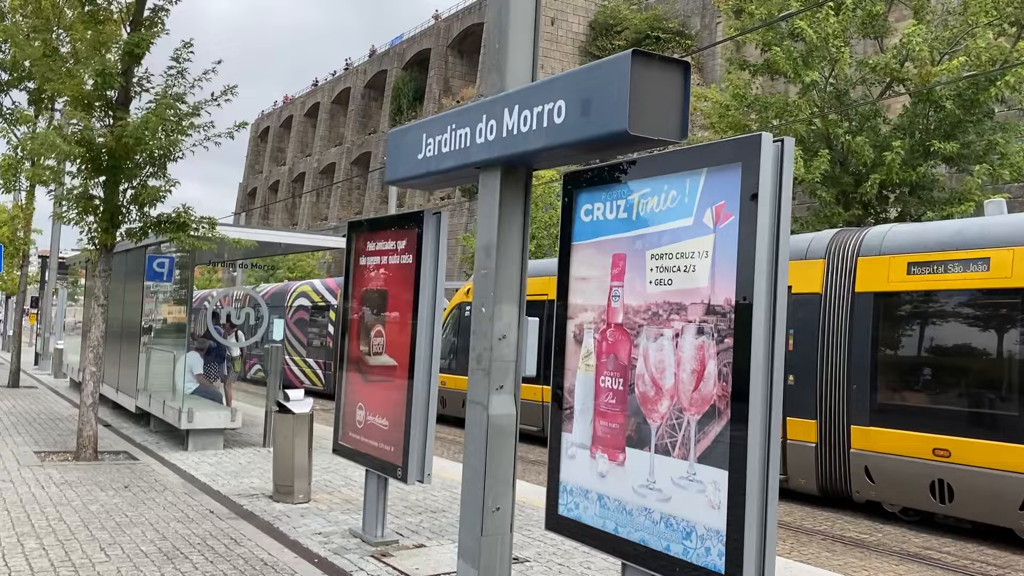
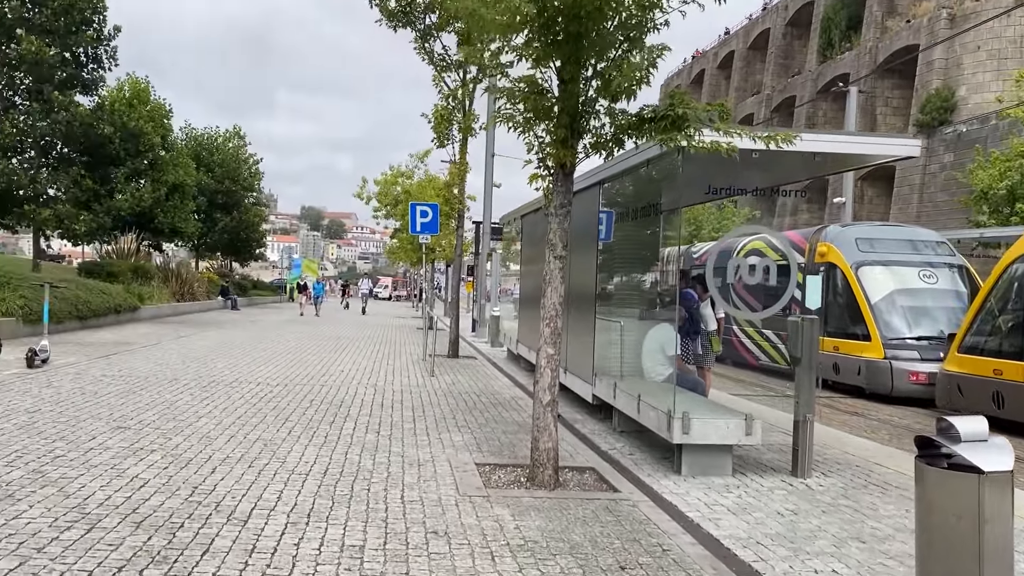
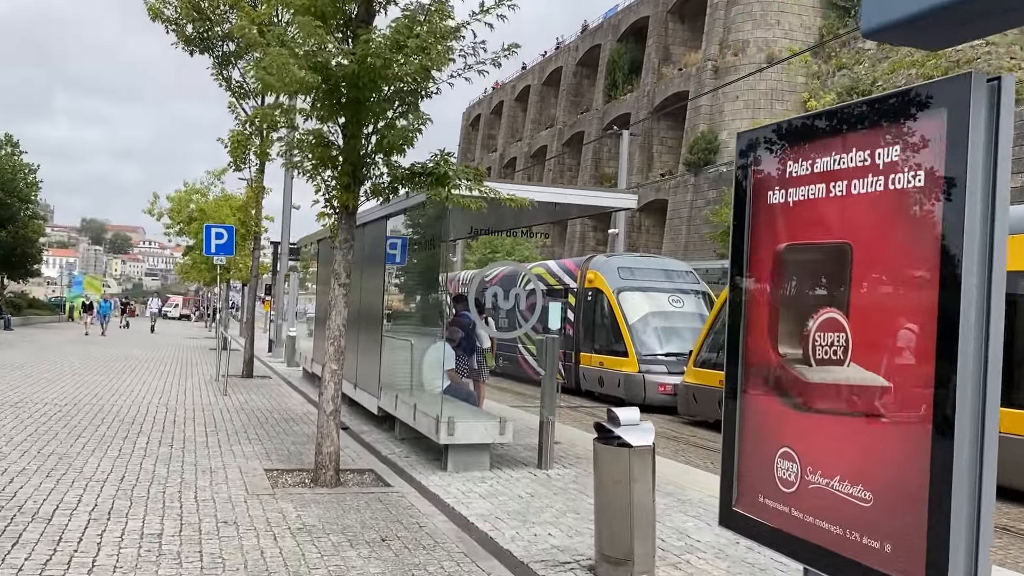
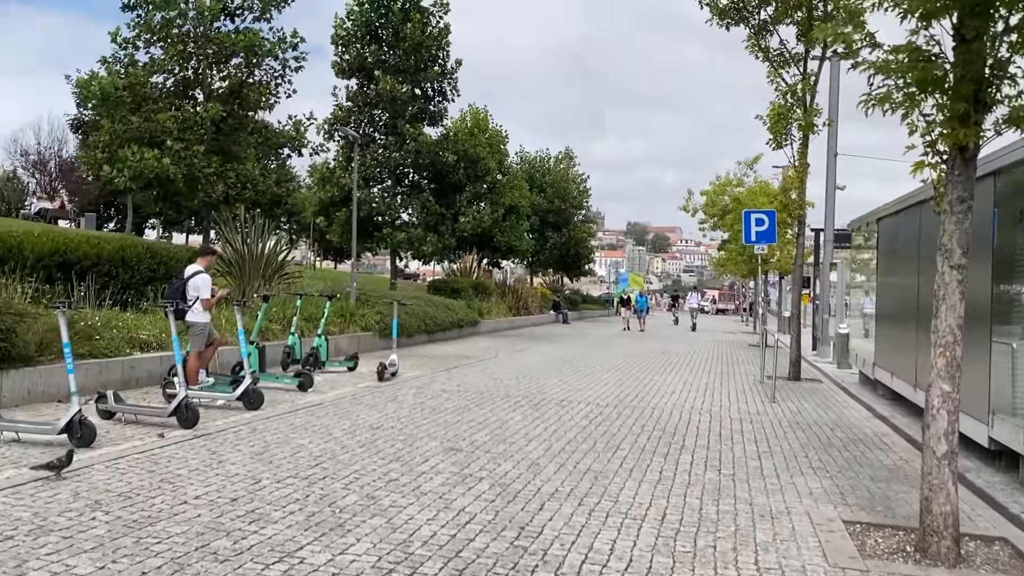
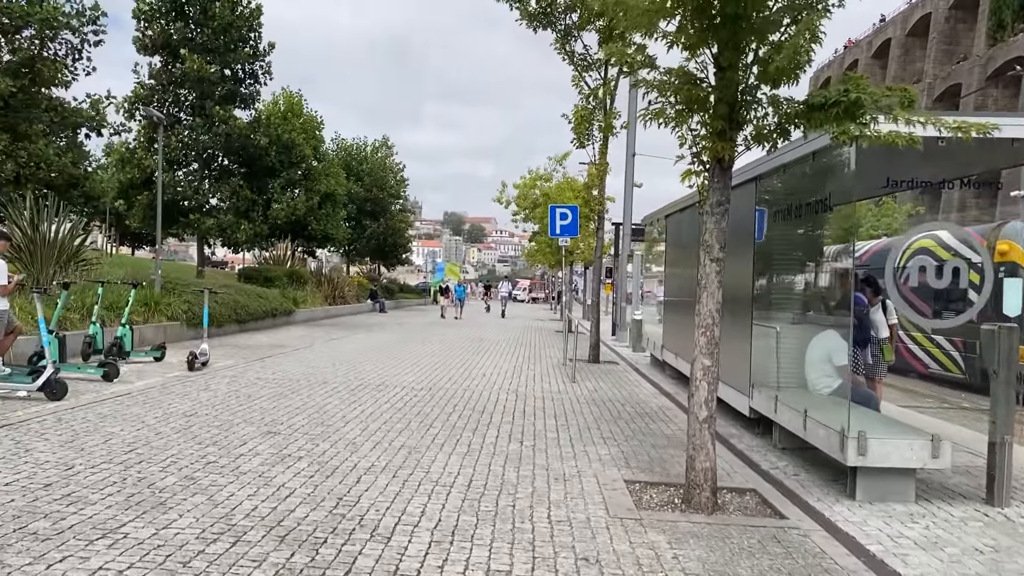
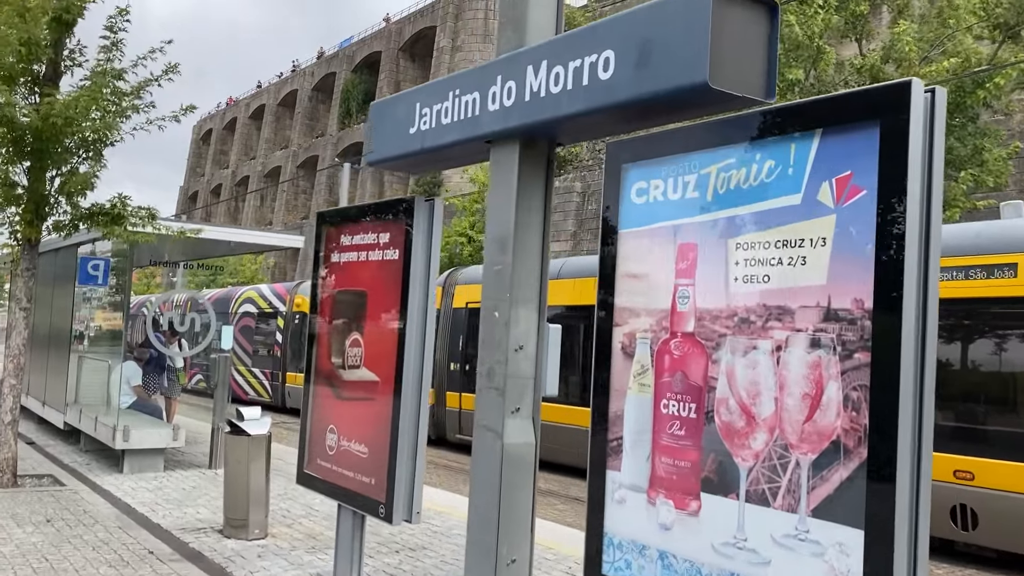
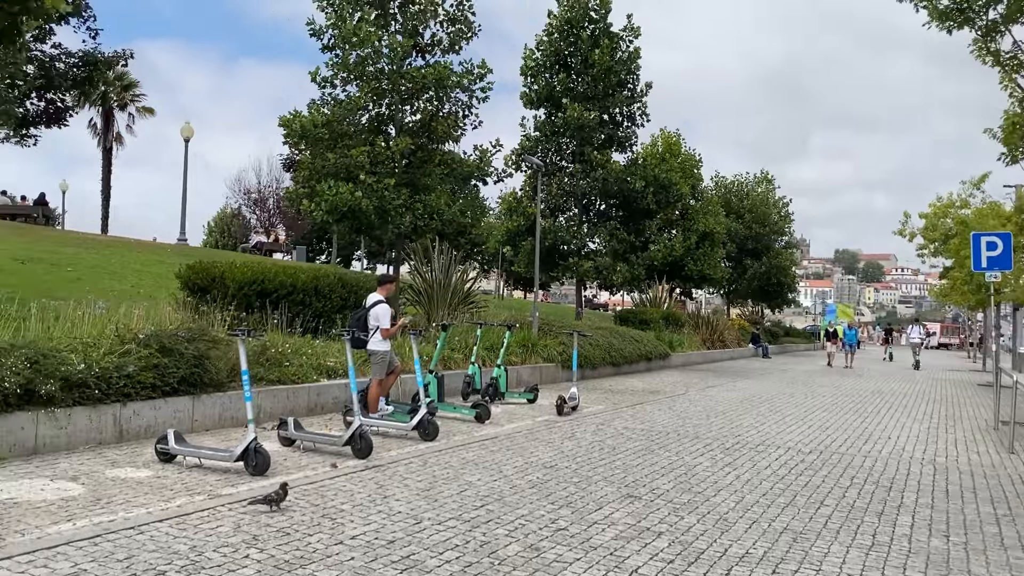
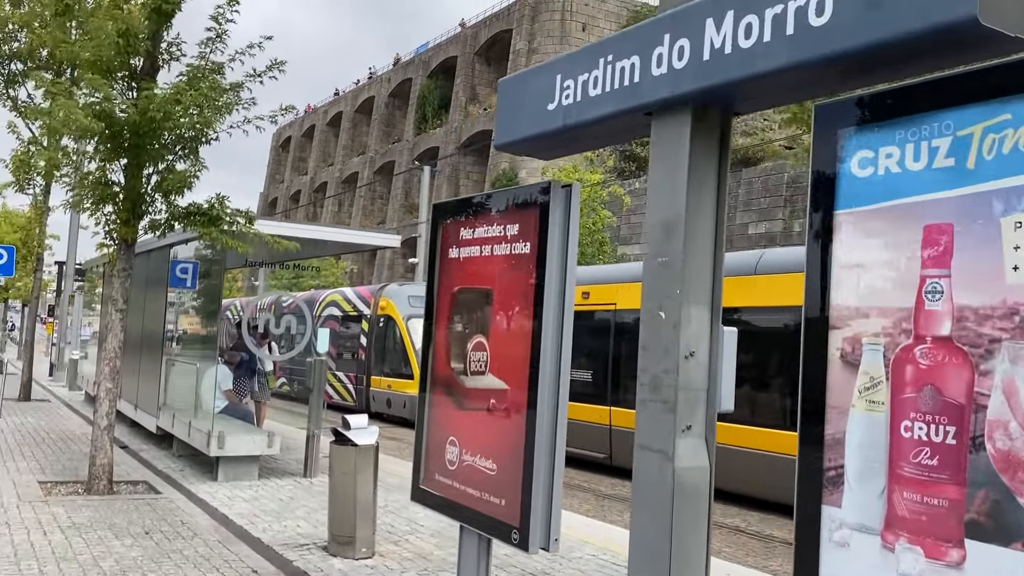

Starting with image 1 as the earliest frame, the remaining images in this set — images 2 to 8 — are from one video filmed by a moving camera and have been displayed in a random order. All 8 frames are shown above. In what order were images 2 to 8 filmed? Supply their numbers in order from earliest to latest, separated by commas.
6, 8, 3, 2, 5, 4, 7
